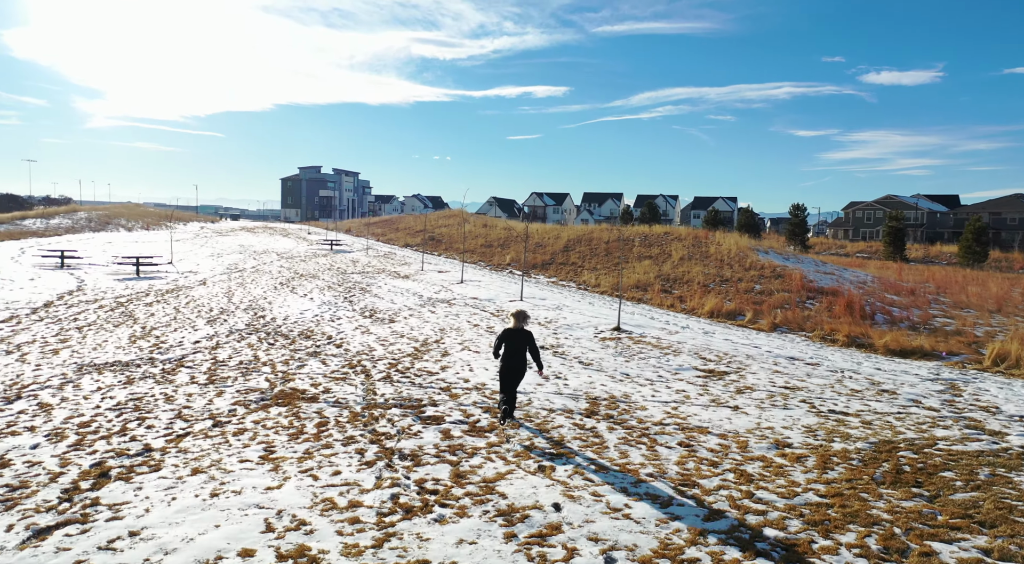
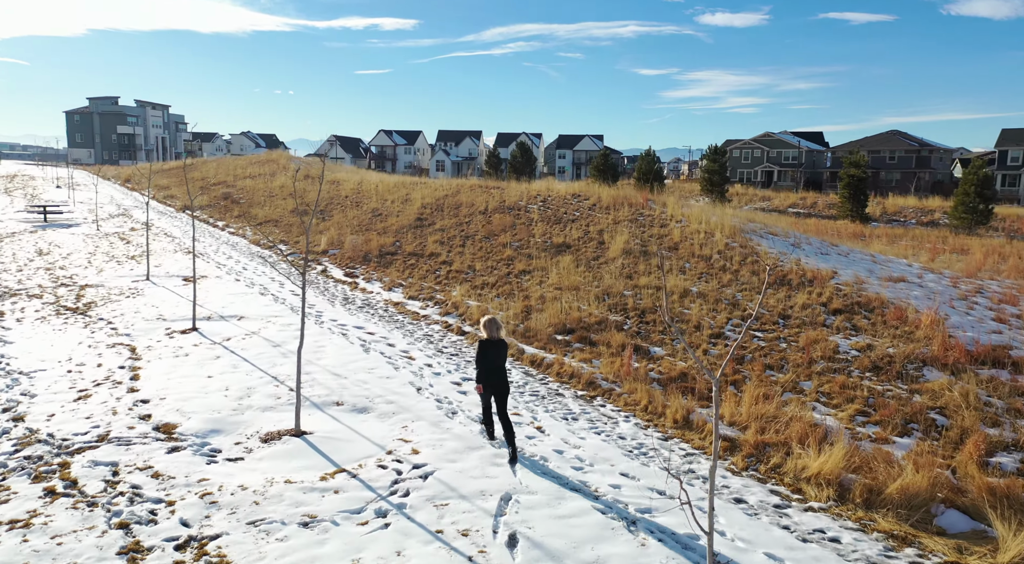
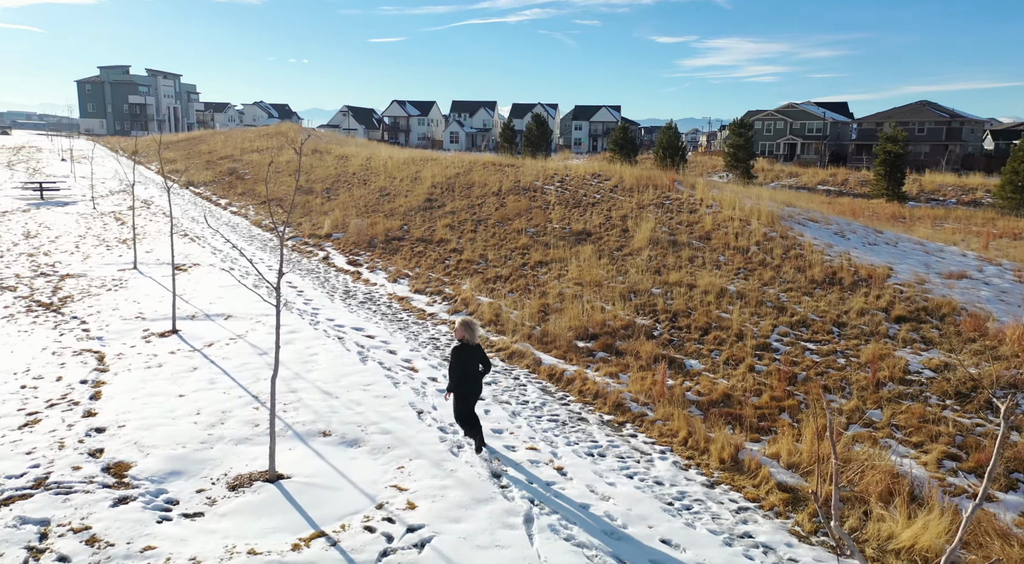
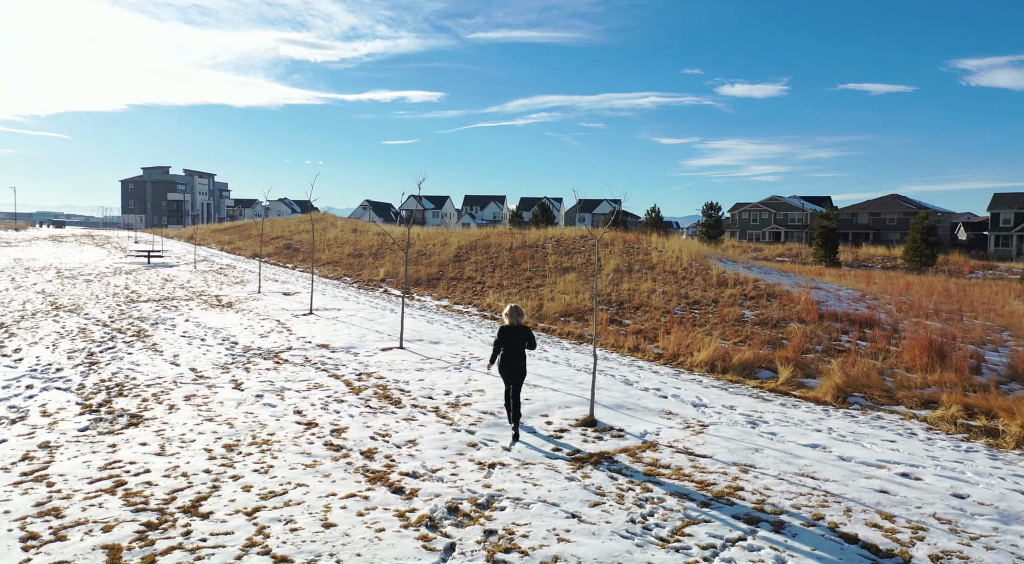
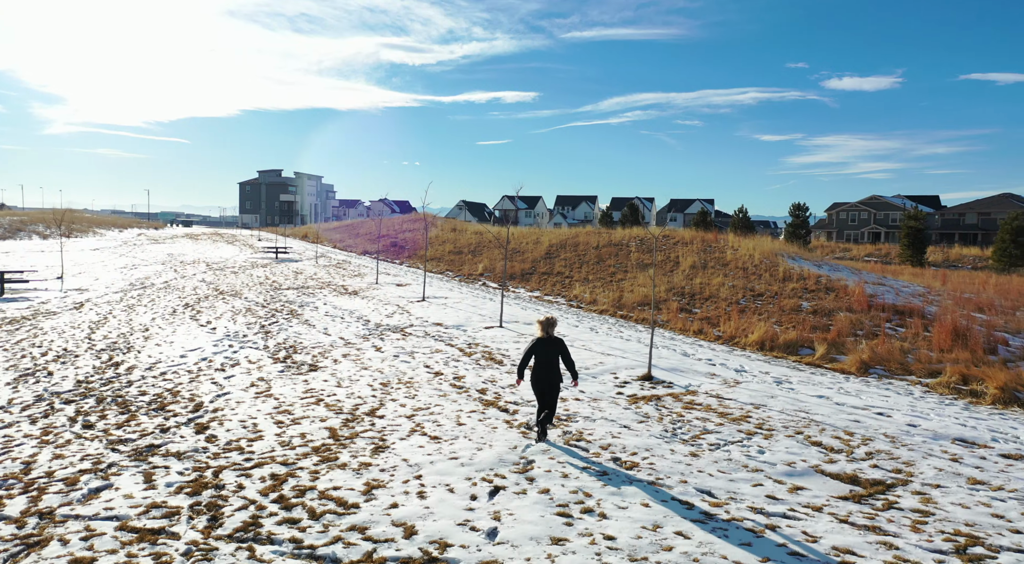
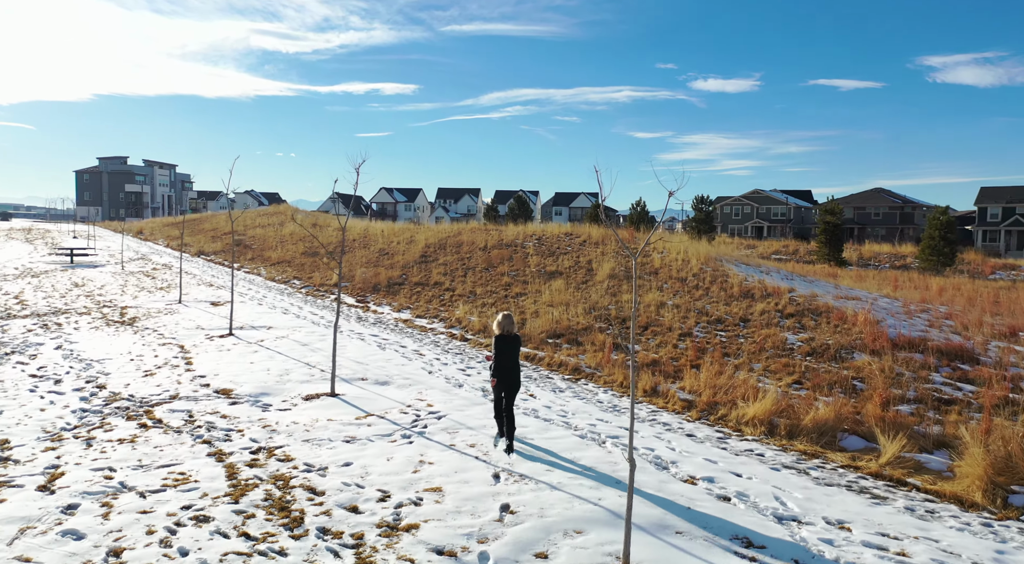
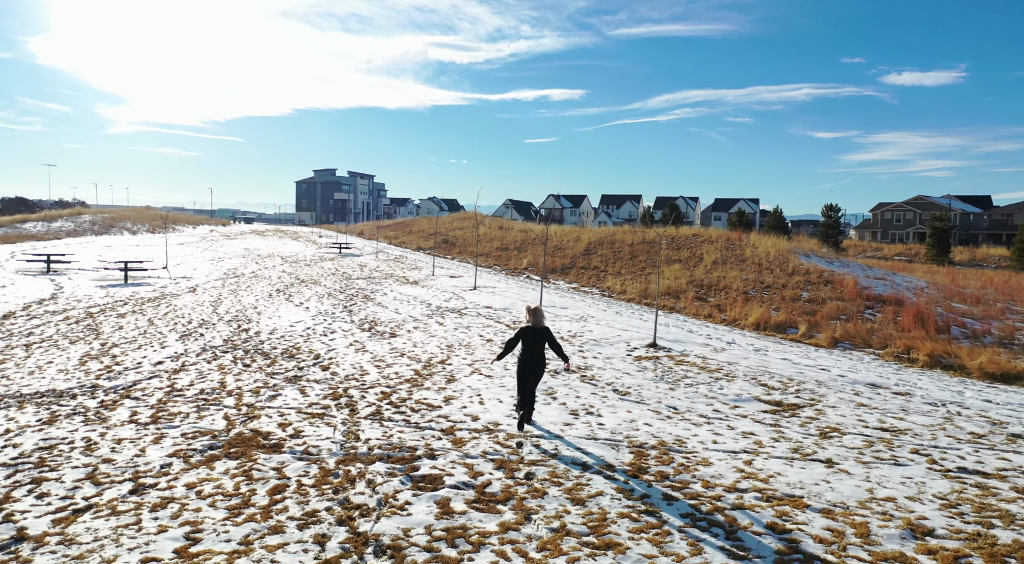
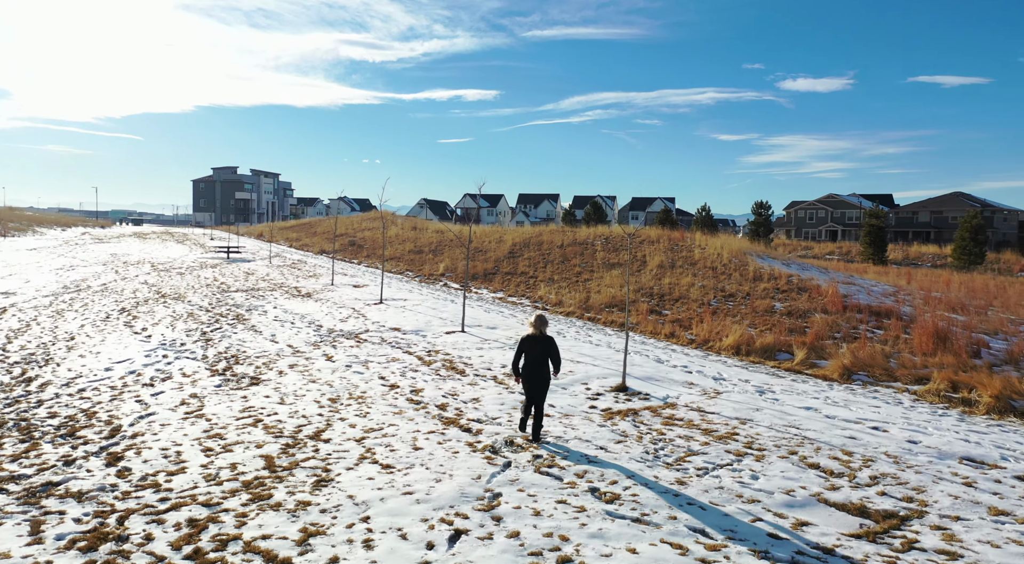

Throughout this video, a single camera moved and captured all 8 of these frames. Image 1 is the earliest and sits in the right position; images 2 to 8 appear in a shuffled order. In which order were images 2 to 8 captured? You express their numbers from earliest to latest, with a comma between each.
7, 5, 8, 4, 6, 2, 3
